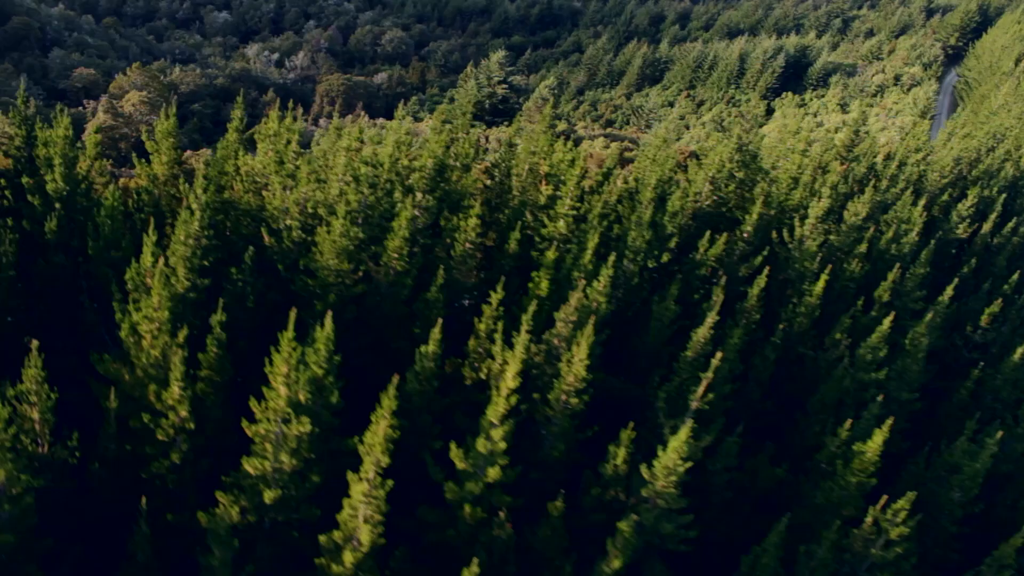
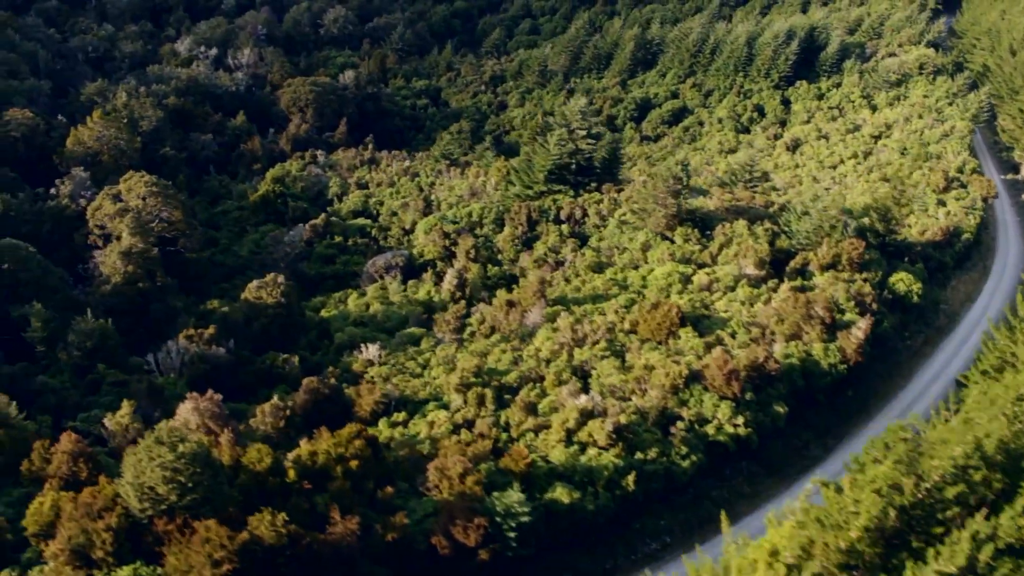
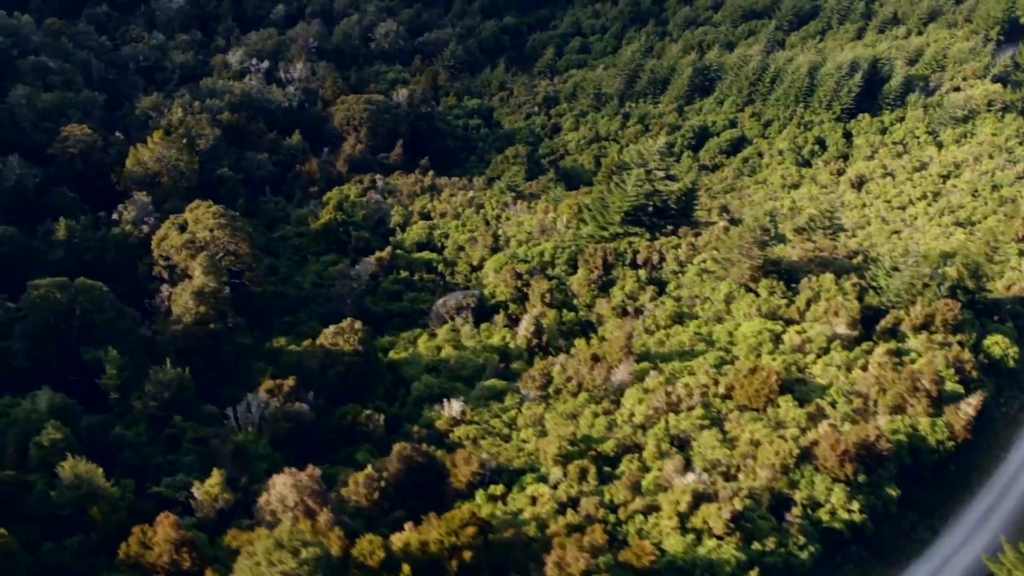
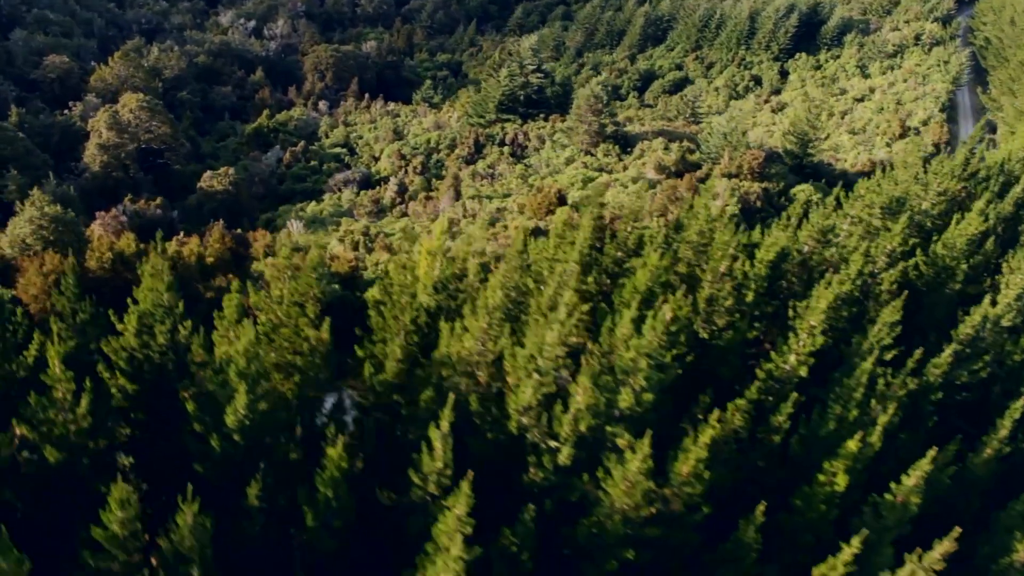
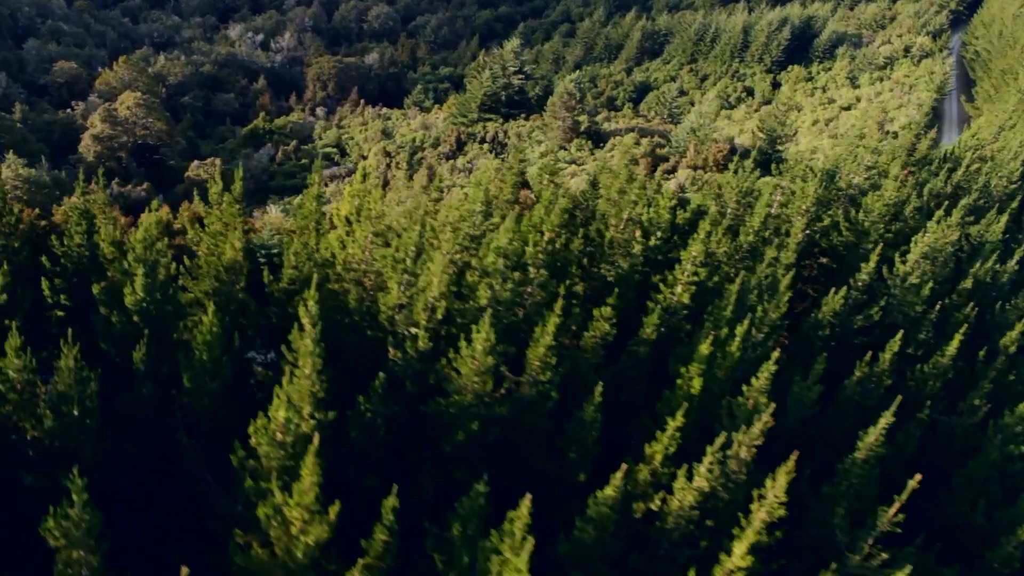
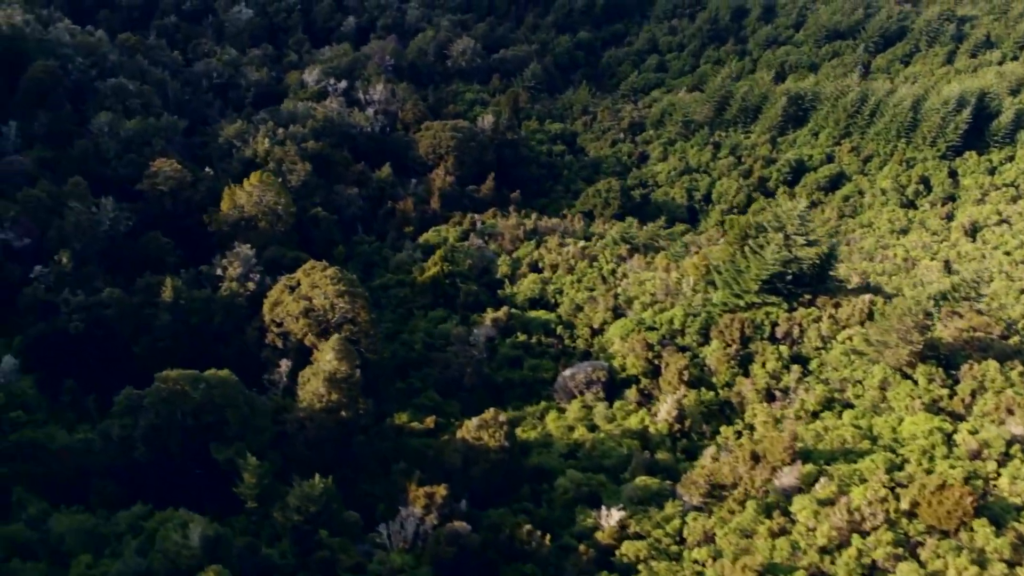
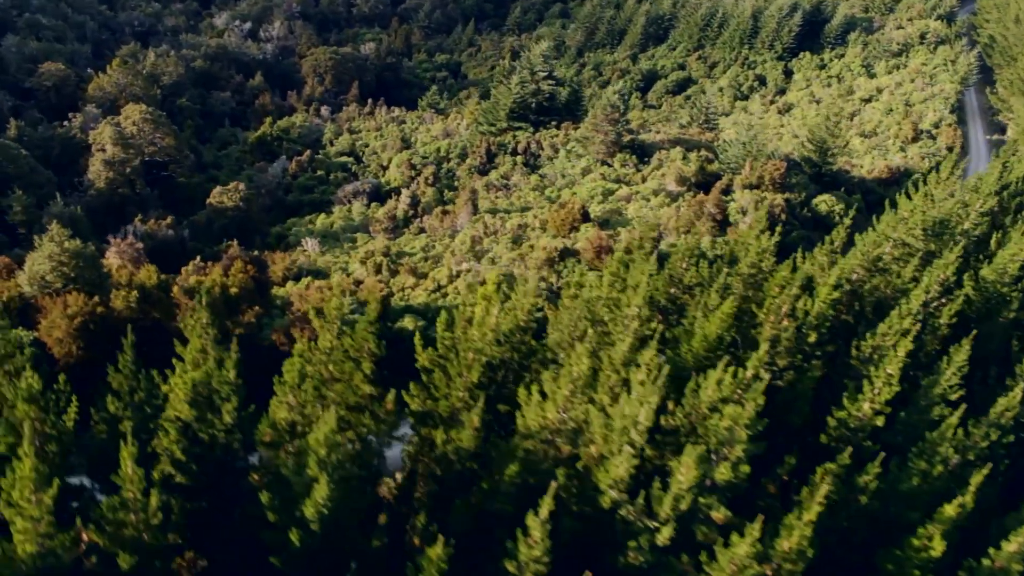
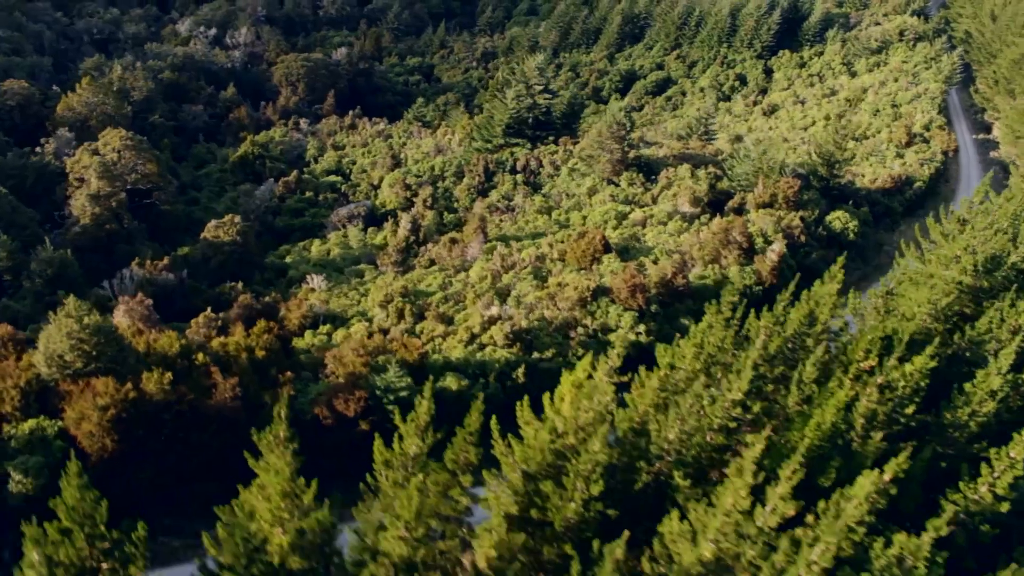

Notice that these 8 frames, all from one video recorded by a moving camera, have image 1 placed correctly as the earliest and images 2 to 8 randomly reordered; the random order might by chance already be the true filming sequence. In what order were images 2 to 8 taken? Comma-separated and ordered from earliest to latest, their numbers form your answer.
5, 4, 7, 8, 2, 3, 6
